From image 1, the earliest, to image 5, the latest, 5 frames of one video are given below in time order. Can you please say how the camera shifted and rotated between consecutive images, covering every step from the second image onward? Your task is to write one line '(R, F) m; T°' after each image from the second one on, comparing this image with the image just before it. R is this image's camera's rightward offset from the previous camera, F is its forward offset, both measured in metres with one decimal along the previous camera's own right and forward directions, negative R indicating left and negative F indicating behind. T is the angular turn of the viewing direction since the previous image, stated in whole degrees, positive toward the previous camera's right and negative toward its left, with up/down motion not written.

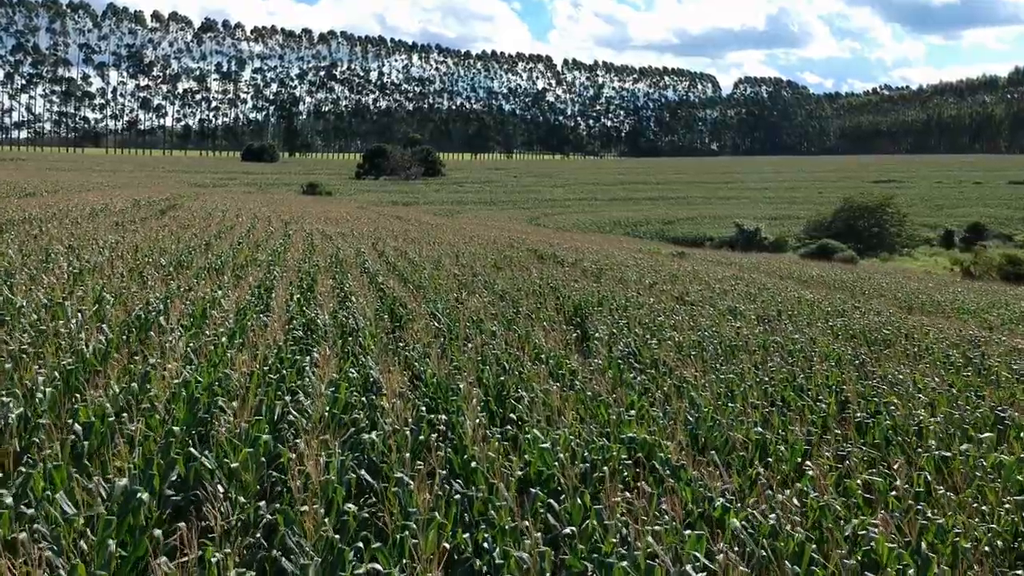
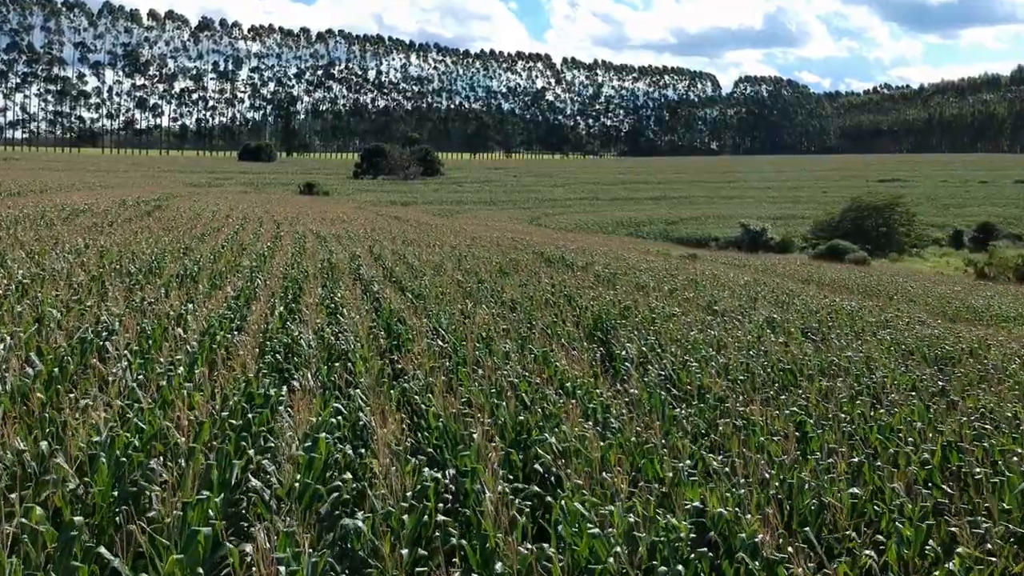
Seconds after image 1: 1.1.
(-0.2, +1.6) m; 0°
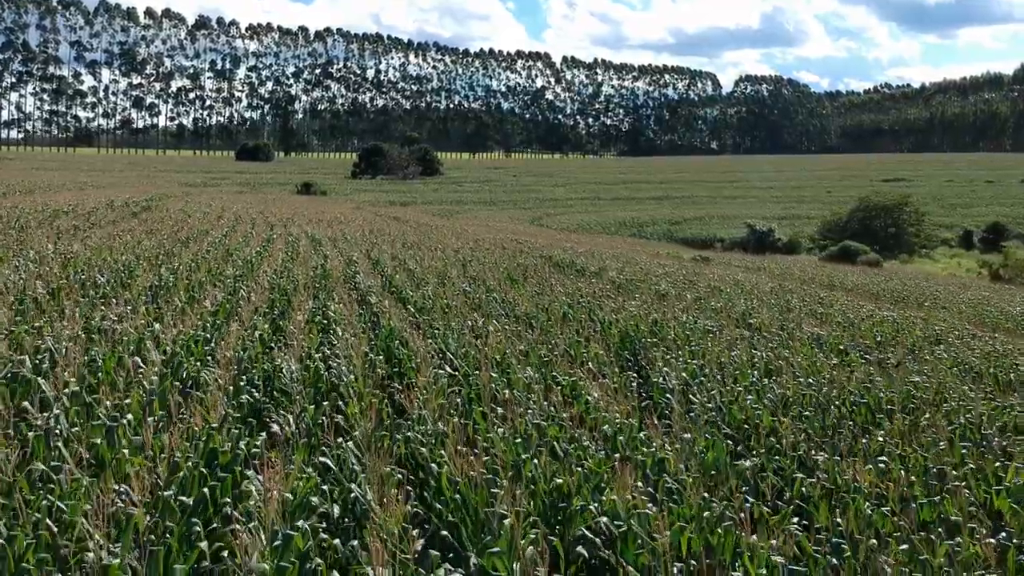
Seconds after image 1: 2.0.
(-0.2, +1.4) m; 0°
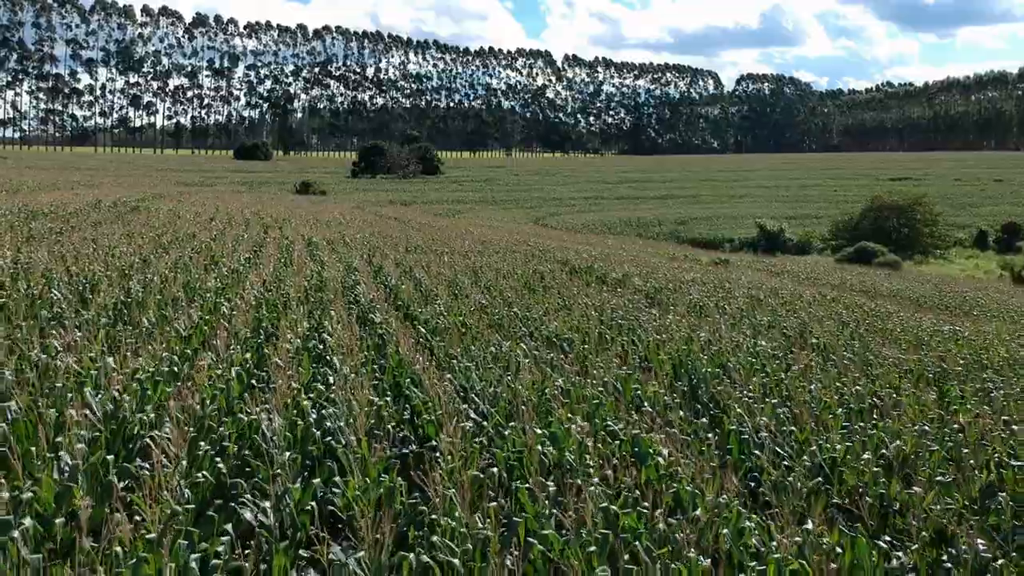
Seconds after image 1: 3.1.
(-0.4, +1.8) m; 0°
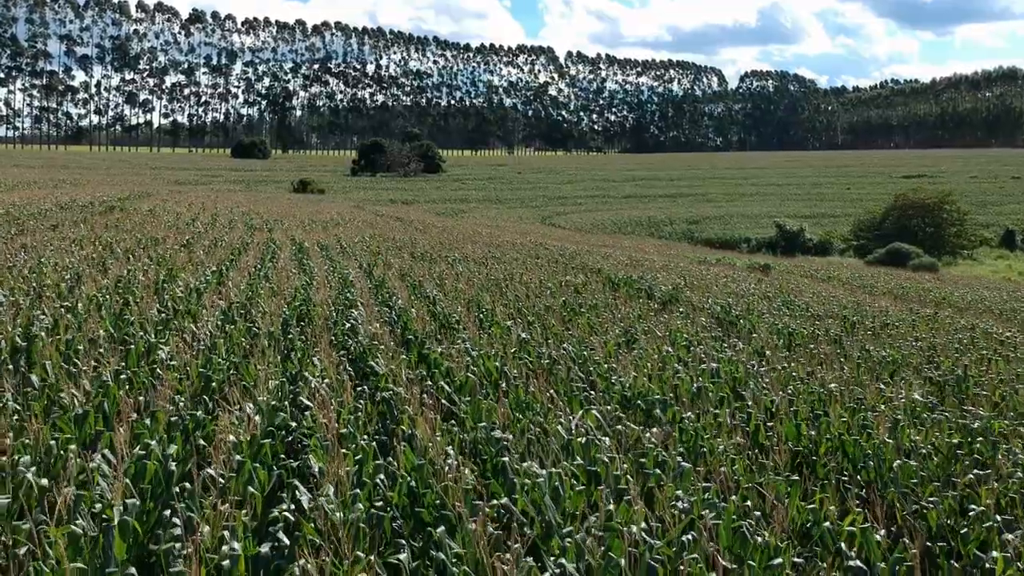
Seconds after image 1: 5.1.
(-0.5, +3.2) m; 0°
